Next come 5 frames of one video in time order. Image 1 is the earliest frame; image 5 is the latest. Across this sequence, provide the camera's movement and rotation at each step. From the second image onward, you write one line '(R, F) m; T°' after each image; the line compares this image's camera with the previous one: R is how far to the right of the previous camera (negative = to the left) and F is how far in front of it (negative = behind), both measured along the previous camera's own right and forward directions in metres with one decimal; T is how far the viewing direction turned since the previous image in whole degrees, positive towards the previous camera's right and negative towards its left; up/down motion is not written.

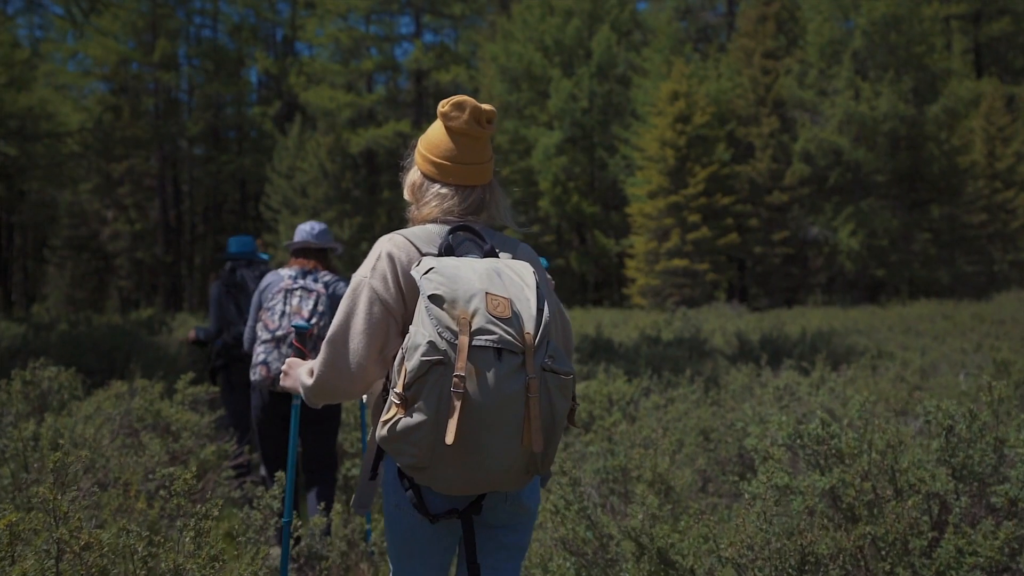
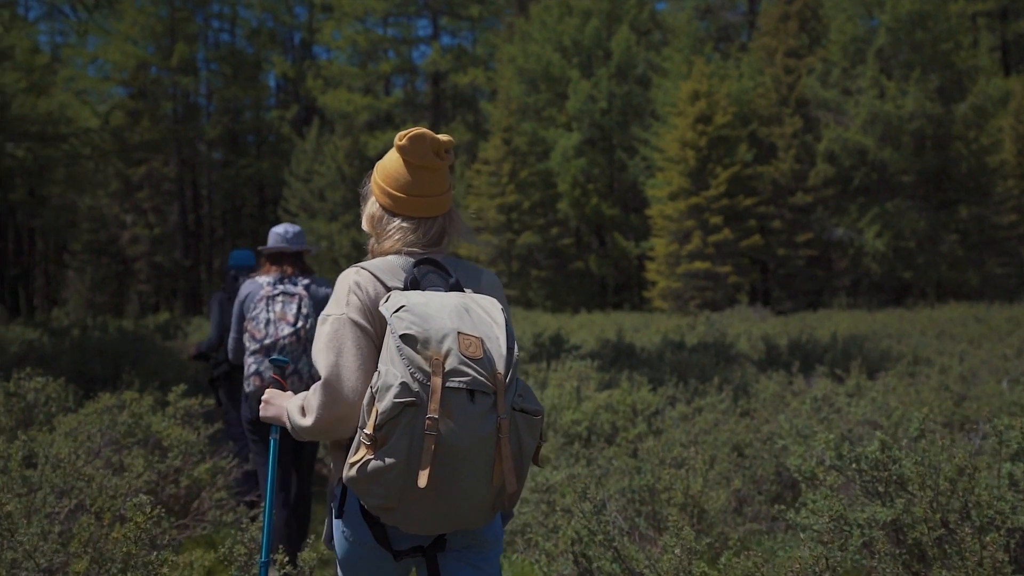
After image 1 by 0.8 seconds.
(0.0, +0.3) m; -1°
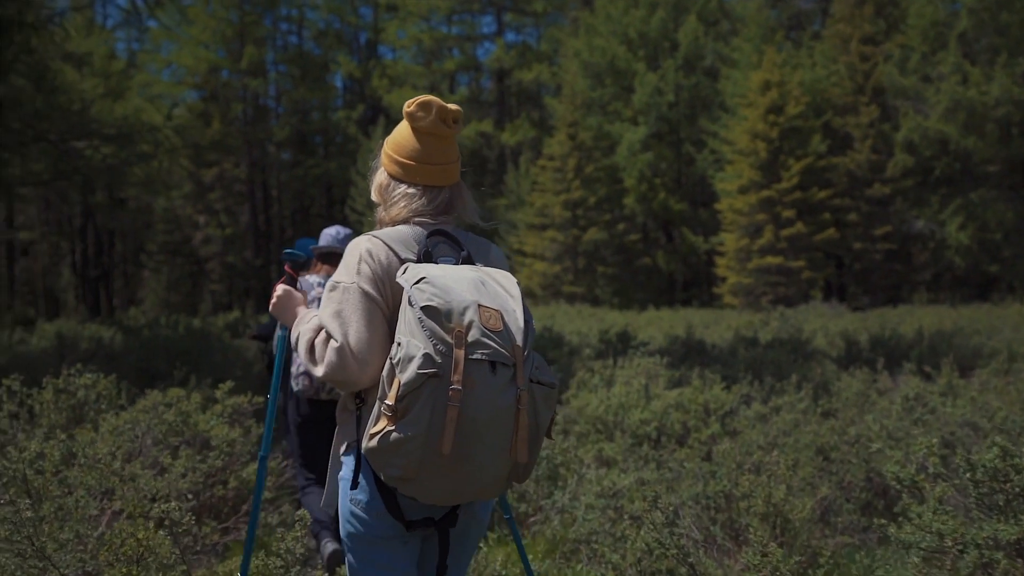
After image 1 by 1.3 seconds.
(0.0, +0.2) m; -4°
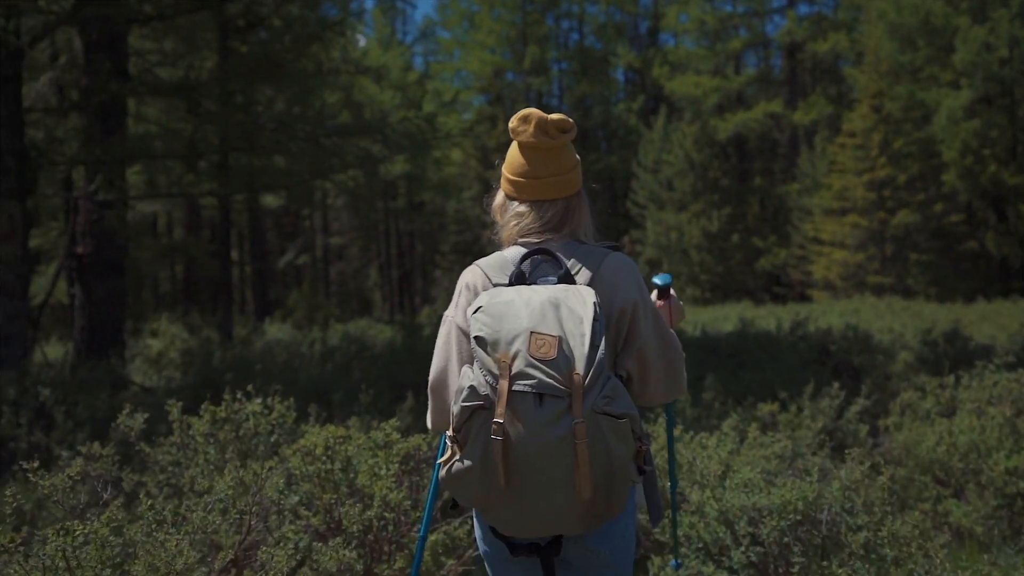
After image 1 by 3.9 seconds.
(0.0, +1.1) m; -19°
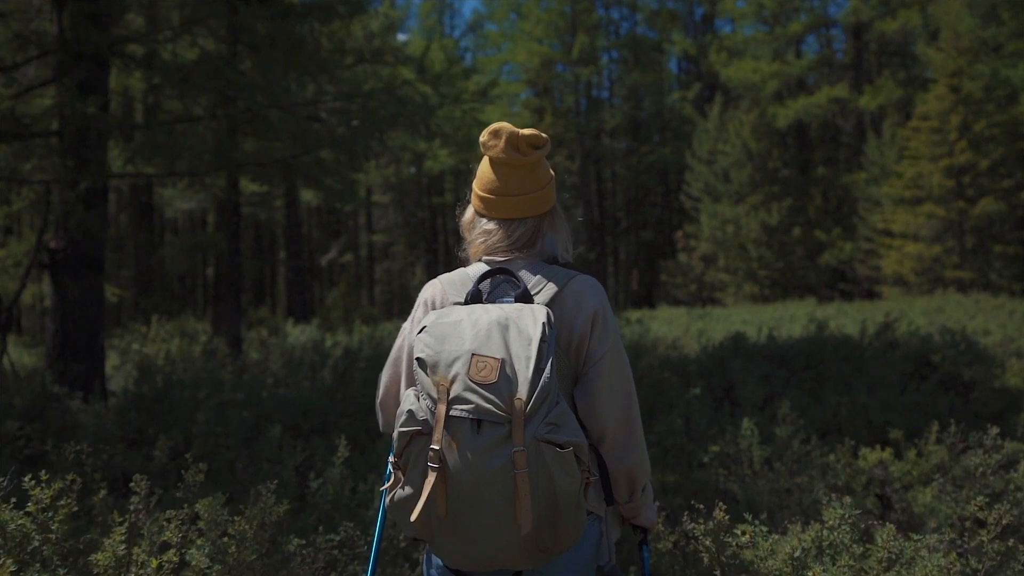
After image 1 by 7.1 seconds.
(+0.2, +1.4) m; -4°
